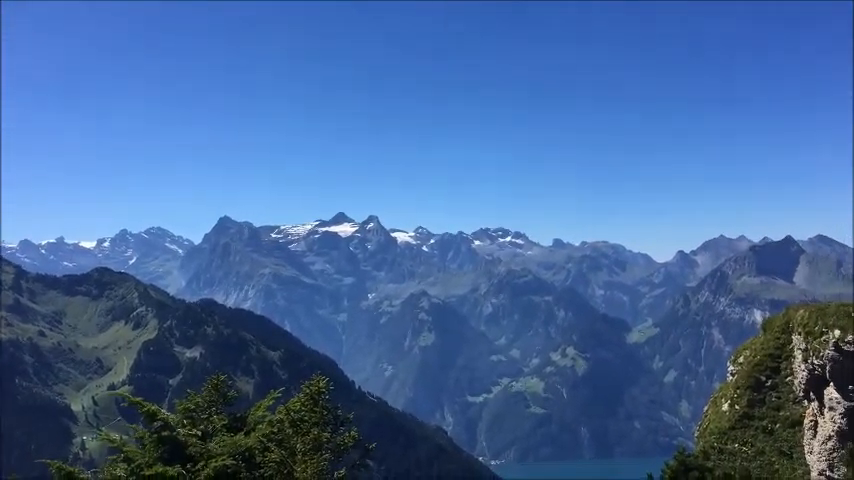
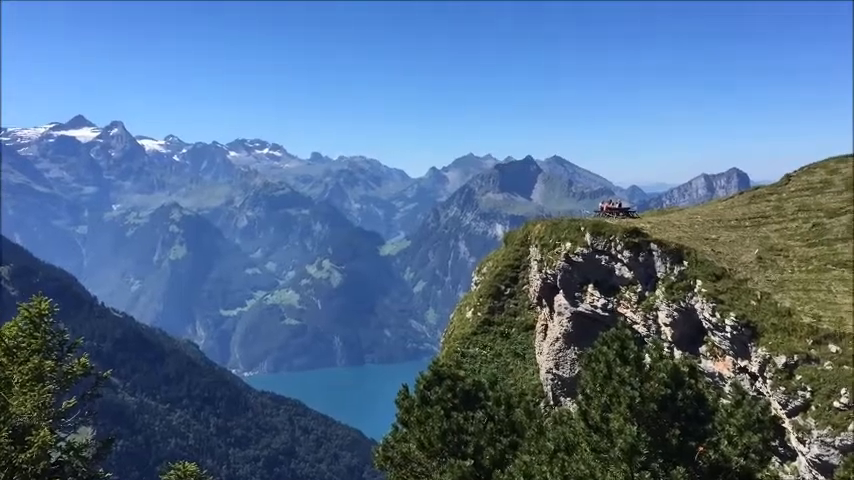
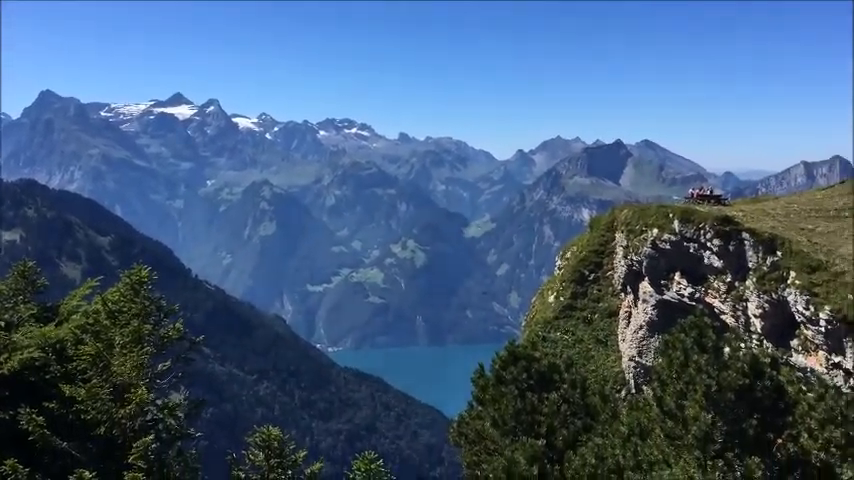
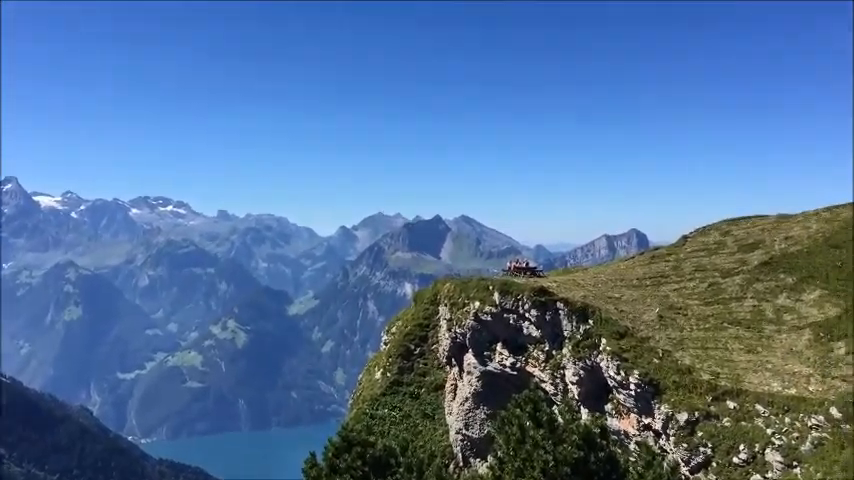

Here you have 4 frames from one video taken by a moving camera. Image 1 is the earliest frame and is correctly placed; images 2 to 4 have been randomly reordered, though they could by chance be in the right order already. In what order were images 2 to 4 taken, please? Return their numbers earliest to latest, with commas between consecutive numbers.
3, 2, 4
